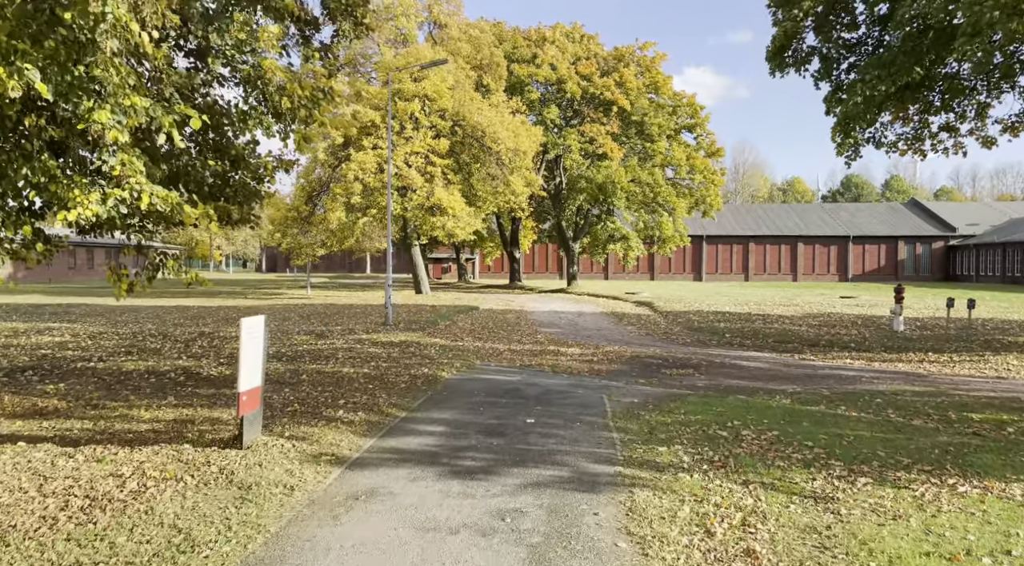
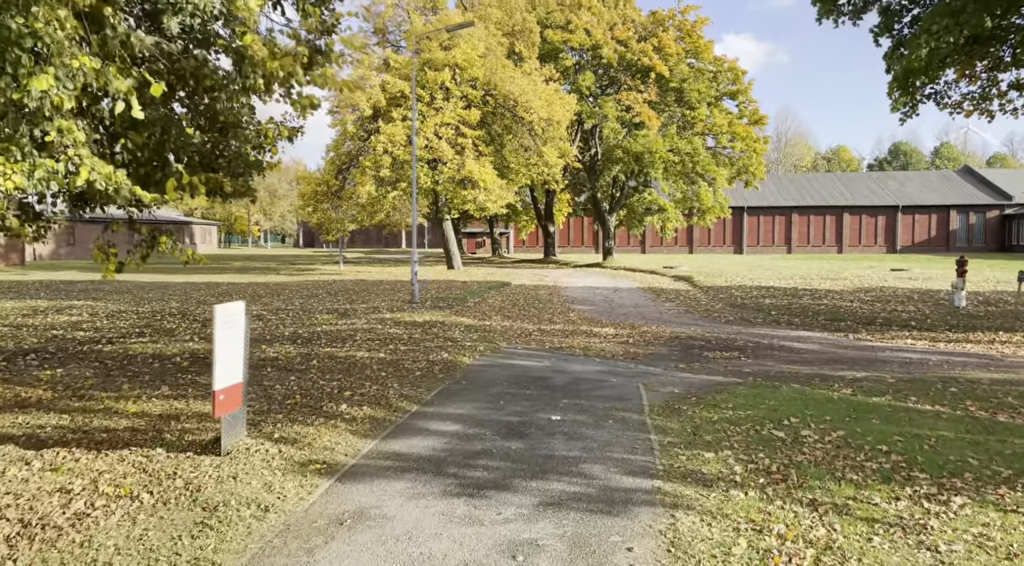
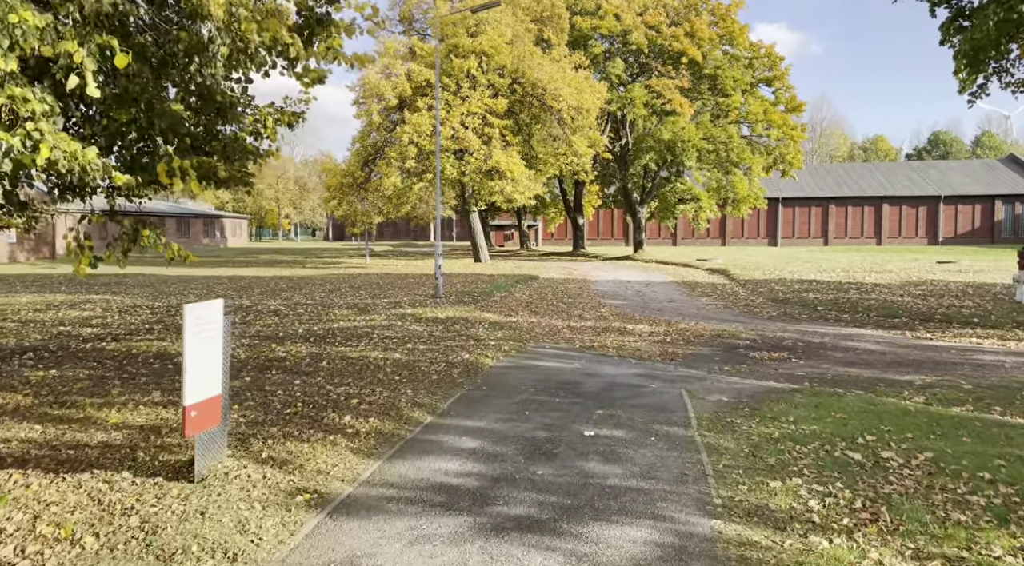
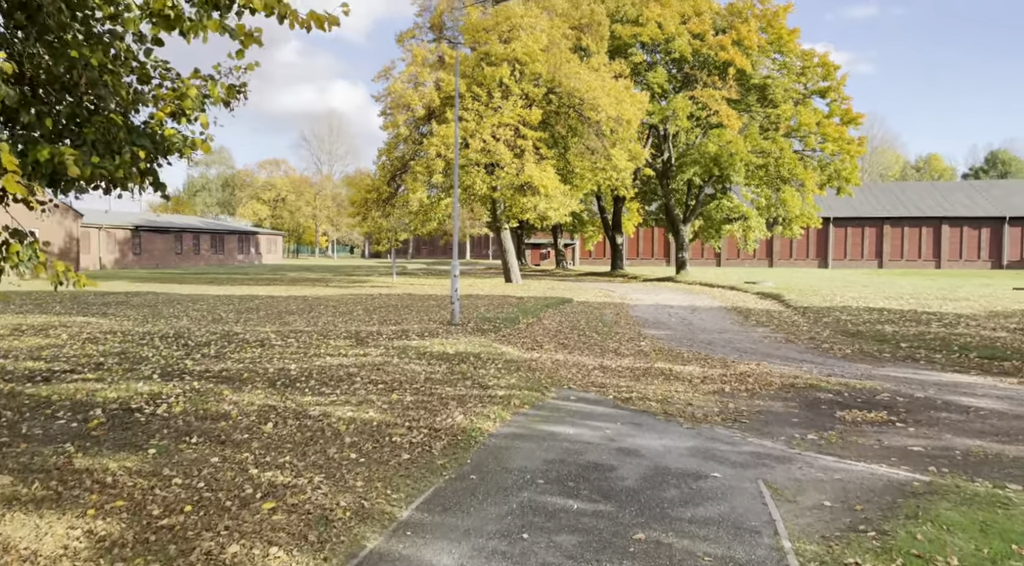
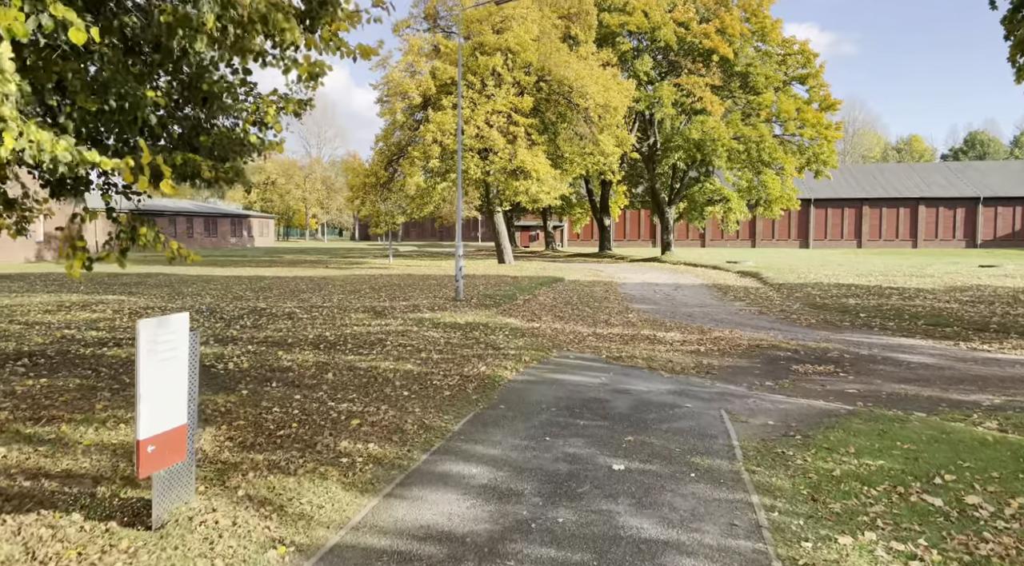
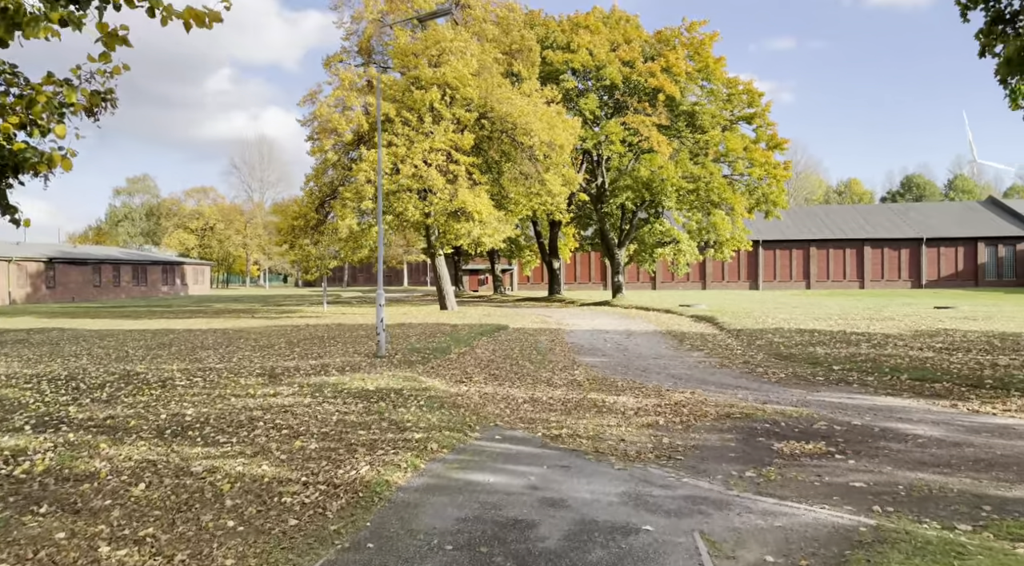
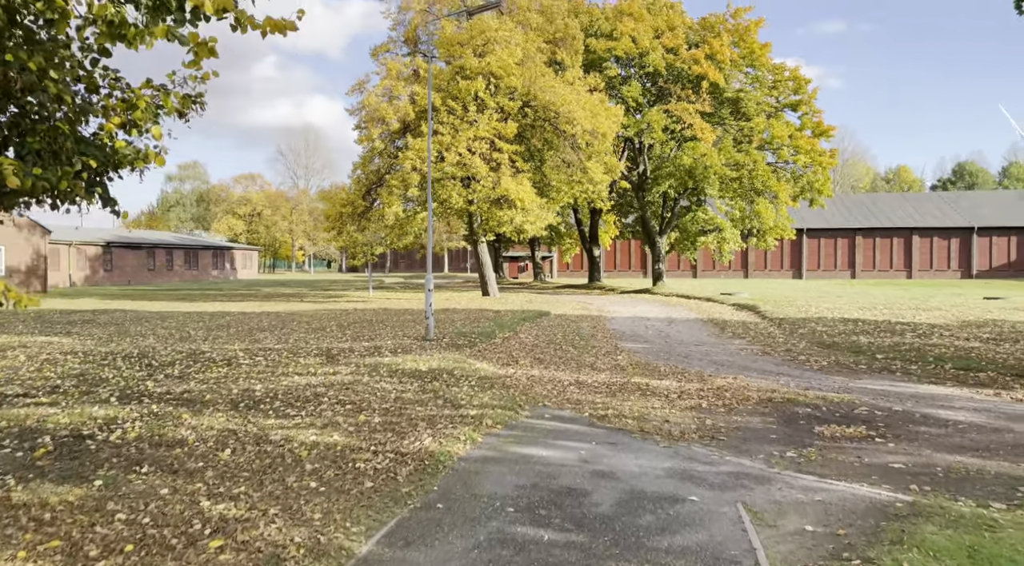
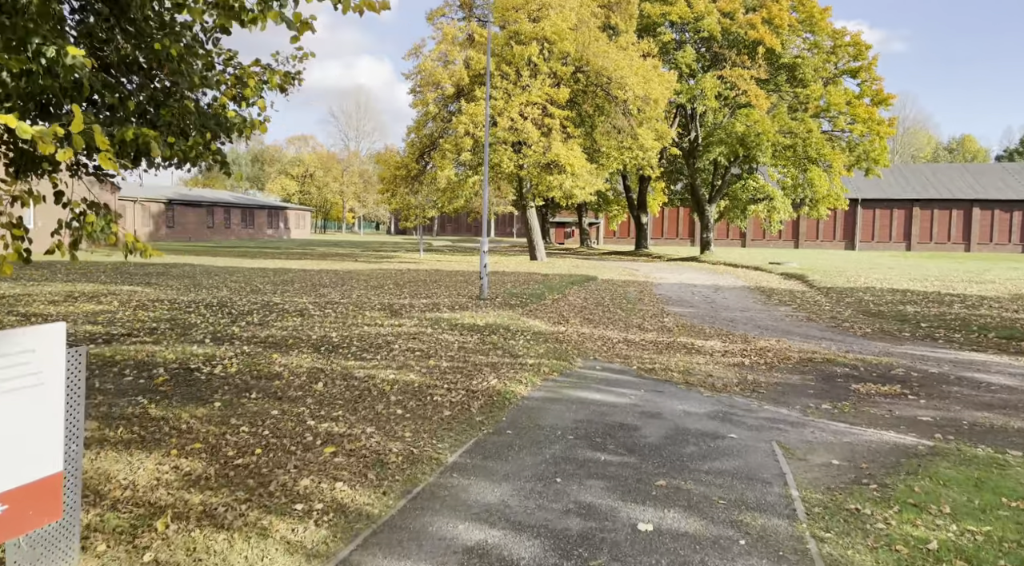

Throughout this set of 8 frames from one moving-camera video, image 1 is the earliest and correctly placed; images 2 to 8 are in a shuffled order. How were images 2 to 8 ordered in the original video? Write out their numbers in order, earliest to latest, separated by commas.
2, 3, 5, 8, 4, 7, 6
